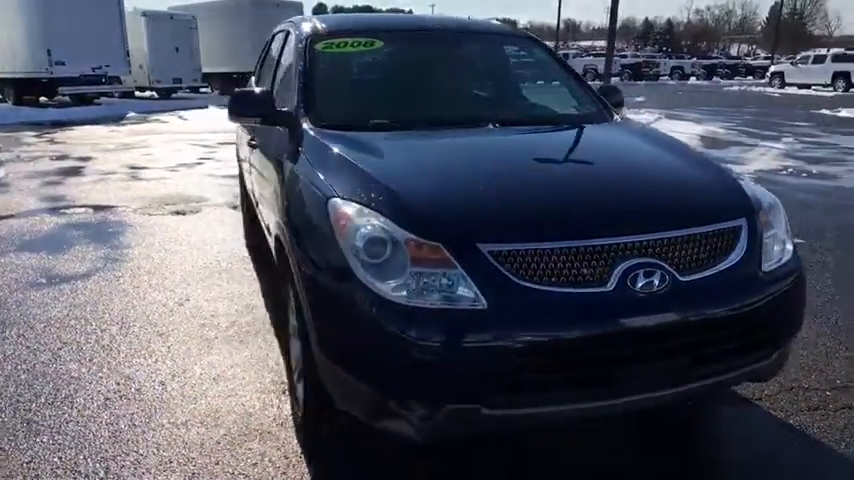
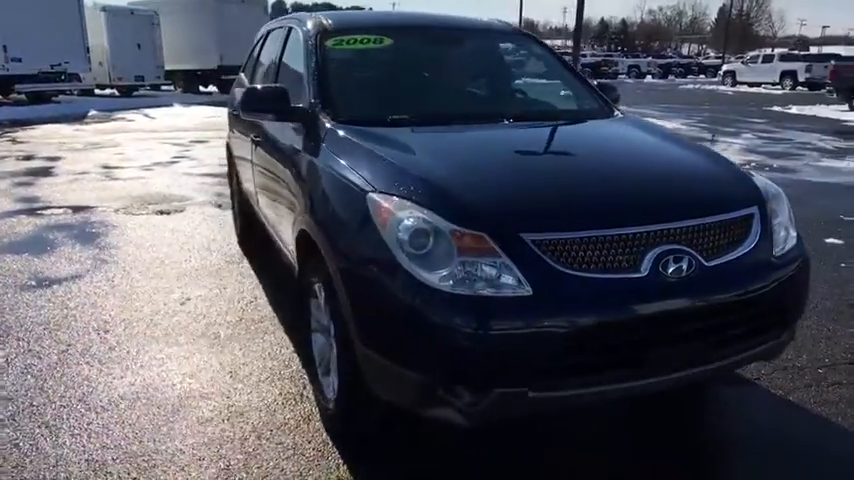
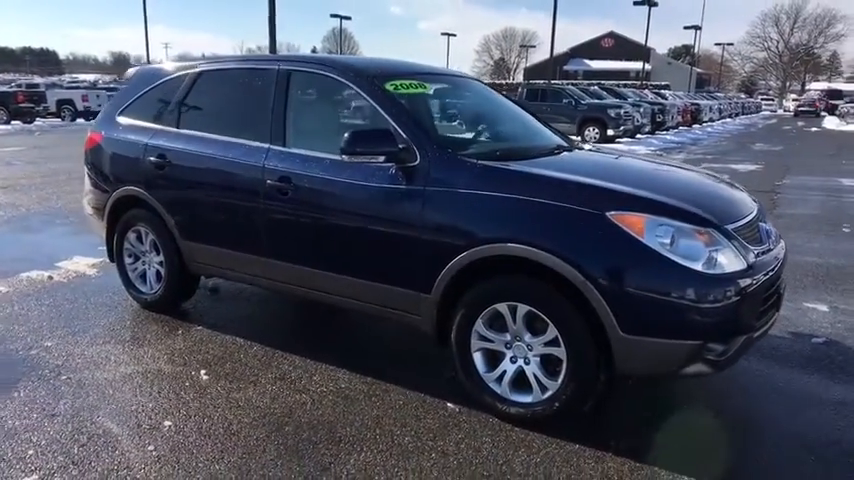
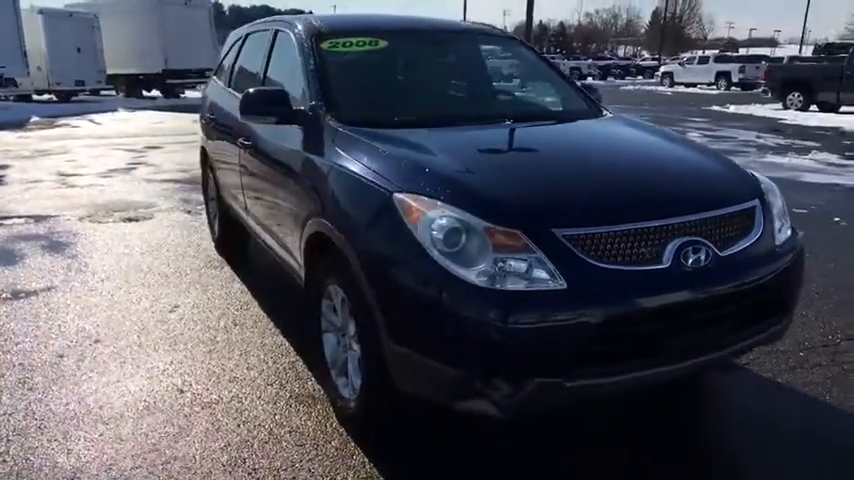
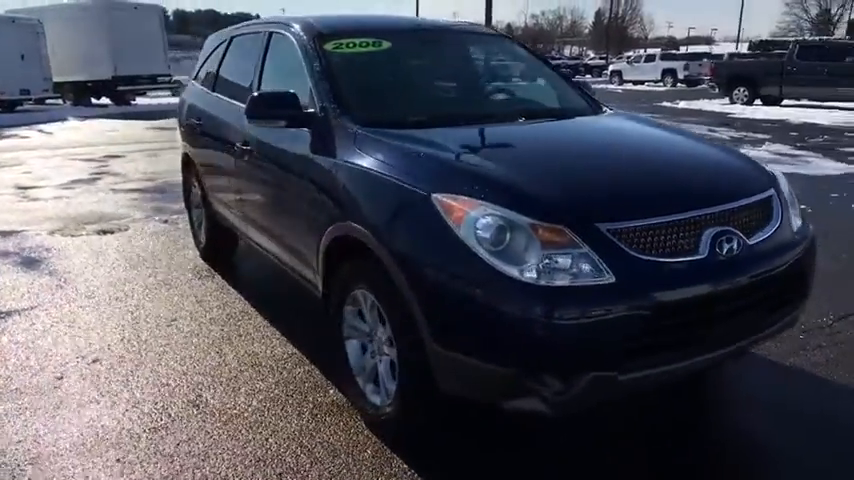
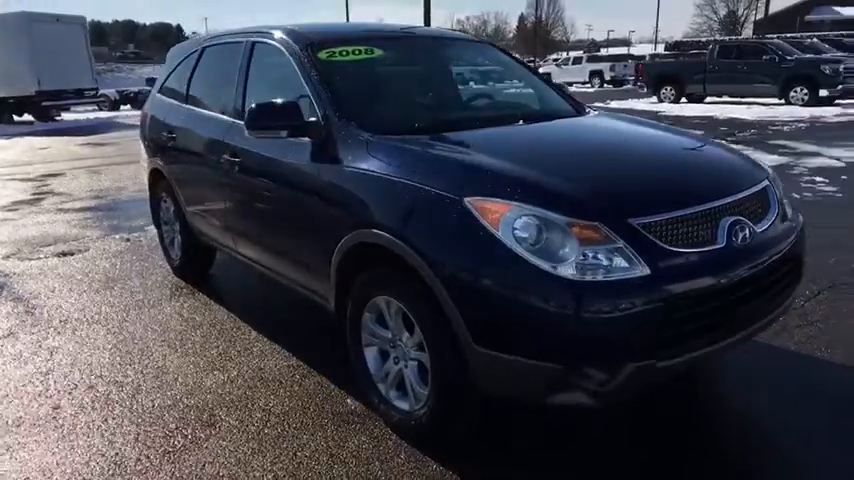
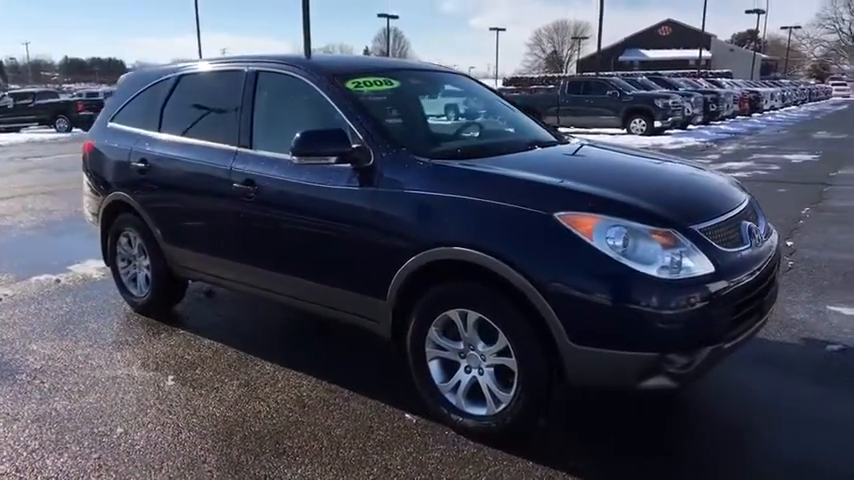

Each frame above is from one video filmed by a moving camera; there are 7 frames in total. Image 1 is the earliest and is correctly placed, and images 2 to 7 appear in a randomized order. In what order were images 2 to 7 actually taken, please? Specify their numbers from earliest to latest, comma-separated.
2, 4, 5, 6, 7, 3
